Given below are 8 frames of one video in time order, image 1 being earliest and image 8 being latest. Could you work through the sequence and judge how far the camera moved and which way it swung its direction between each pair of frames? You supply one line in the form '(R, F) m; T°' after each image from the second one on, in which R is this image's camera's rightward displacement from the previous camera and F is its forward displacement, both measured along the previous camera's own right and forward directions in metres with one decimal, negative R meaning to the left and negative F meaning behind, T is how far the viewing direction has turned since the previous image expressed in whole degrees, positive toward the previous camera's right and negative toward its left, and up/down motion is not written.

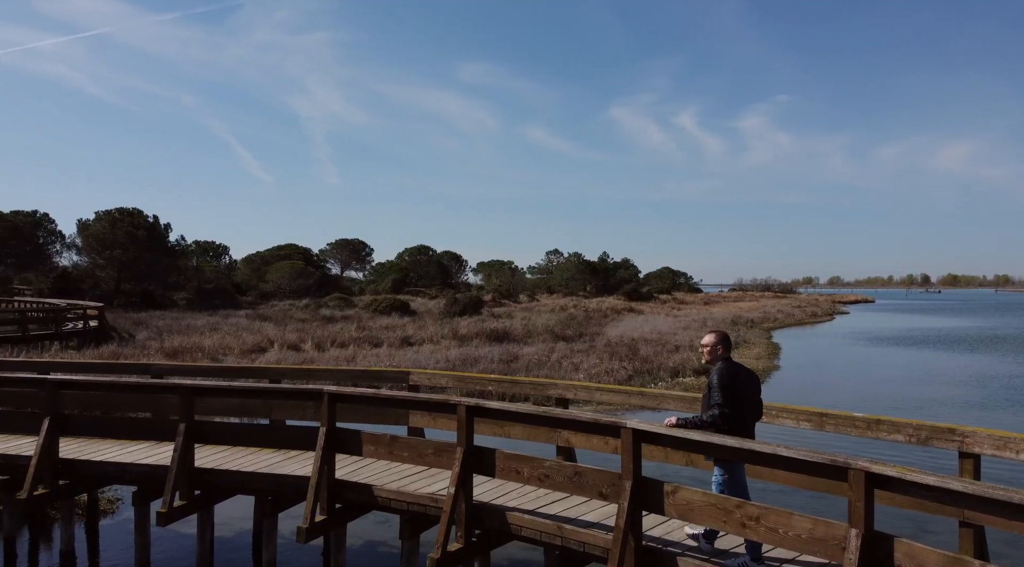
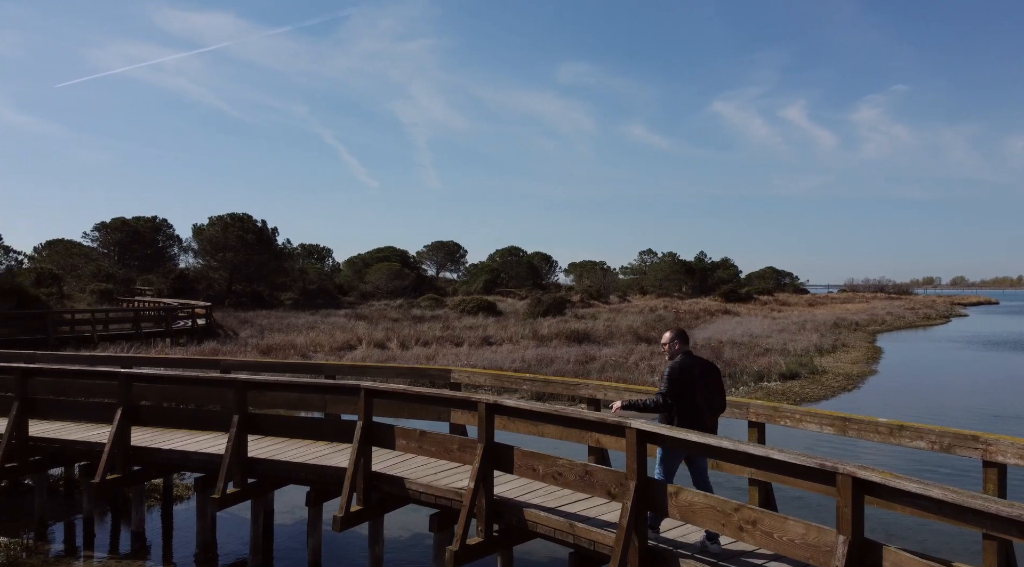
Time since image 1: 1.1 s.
(+0.7, -0.1) m; -7°
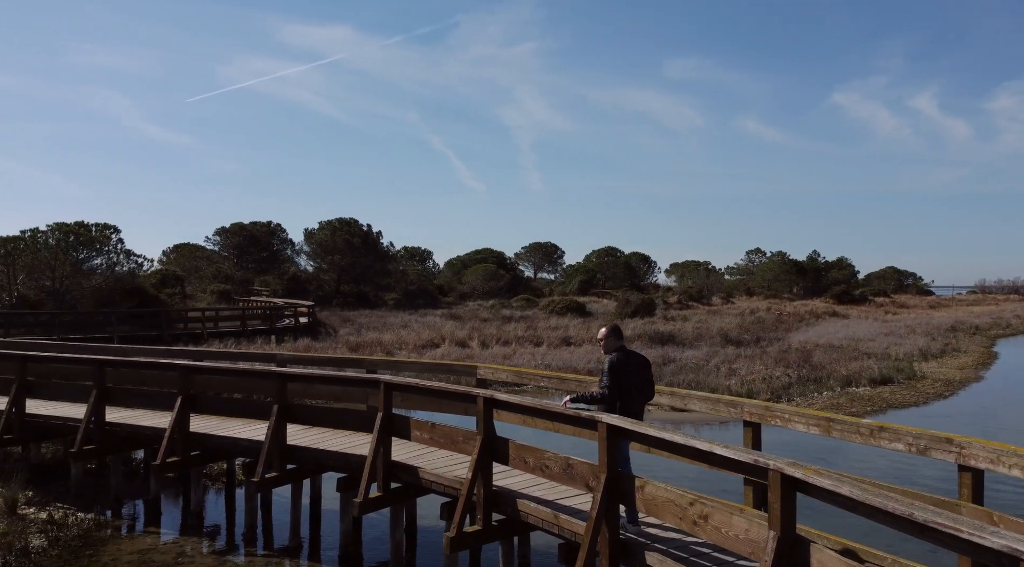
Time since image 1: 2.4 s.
(+1.1, -0.2) m; -8°
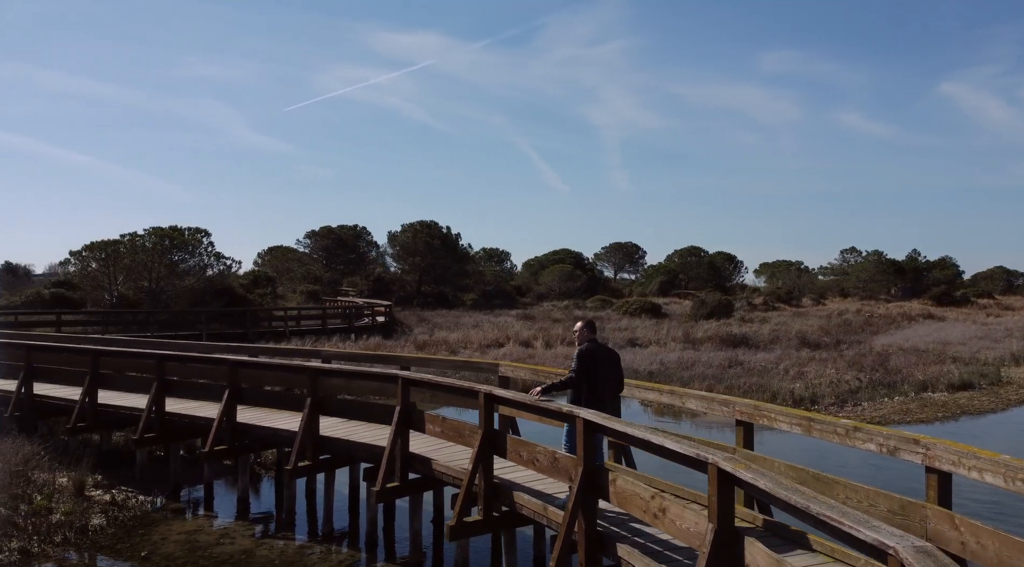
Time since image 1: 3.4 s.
(+0.9, -0.2) m; -7°
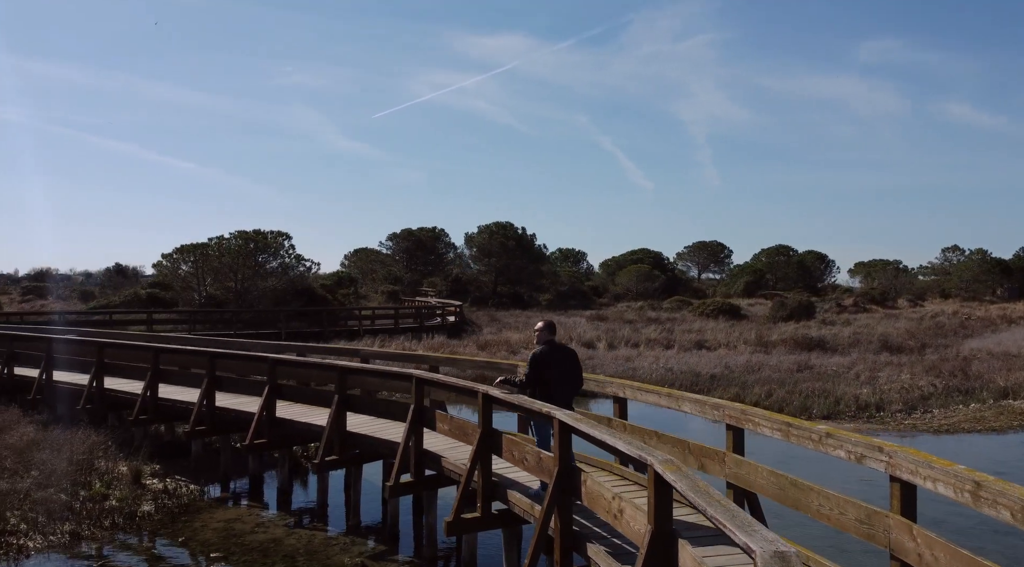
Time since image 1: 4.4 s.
(+0.9, -0.1) m; -7°
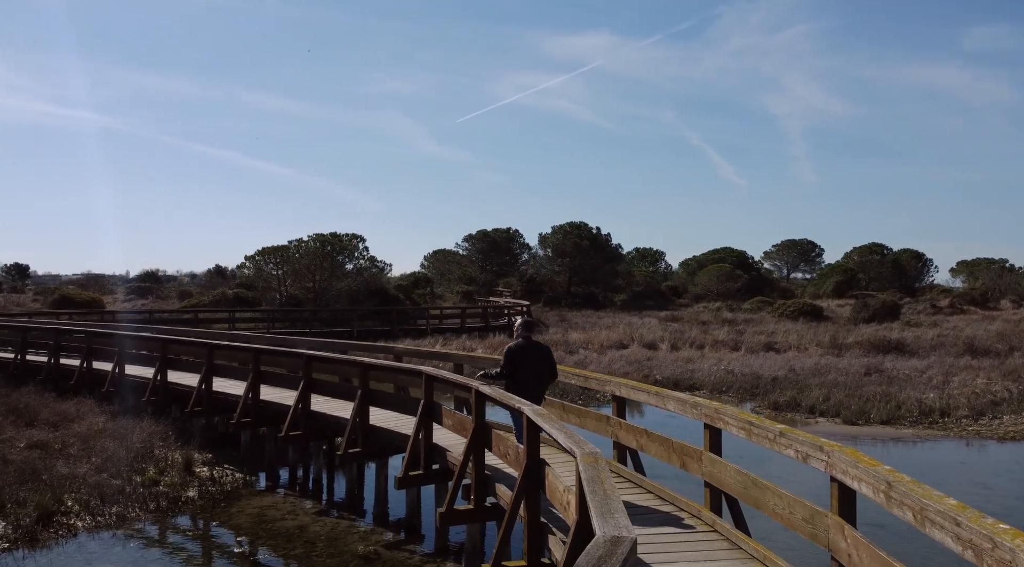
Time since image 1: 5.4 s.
(+1.0, -0.1) m; -7°
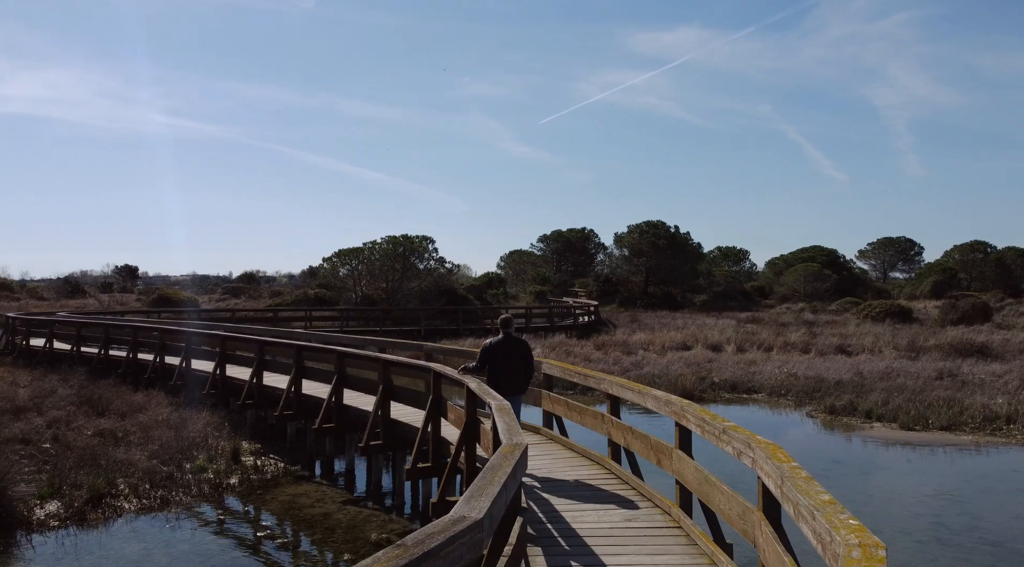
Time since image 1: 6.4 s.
(+1.1, -0.1) m; -7°
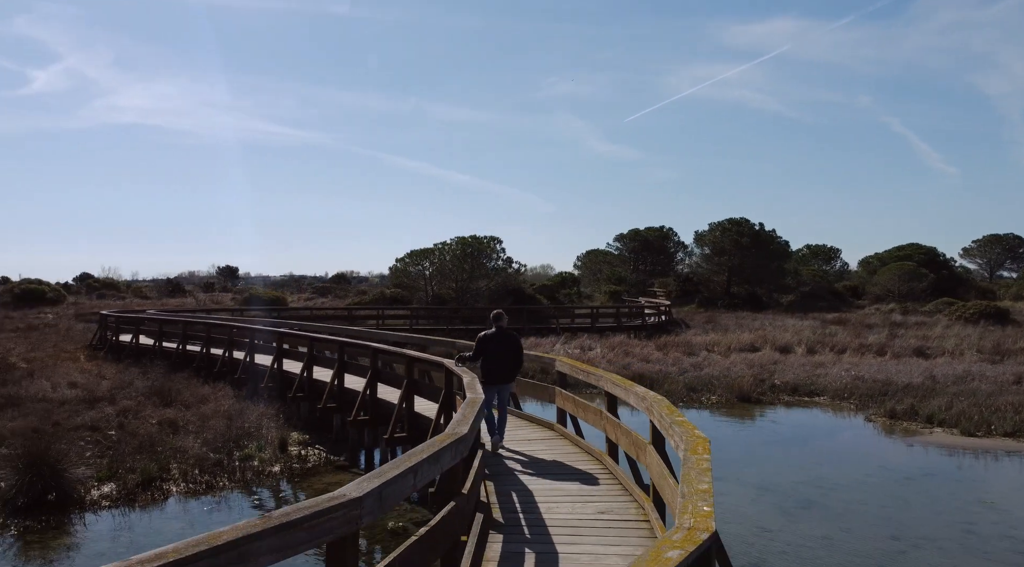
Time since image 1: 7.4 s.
(+1.1, -0.1) m; -7°
